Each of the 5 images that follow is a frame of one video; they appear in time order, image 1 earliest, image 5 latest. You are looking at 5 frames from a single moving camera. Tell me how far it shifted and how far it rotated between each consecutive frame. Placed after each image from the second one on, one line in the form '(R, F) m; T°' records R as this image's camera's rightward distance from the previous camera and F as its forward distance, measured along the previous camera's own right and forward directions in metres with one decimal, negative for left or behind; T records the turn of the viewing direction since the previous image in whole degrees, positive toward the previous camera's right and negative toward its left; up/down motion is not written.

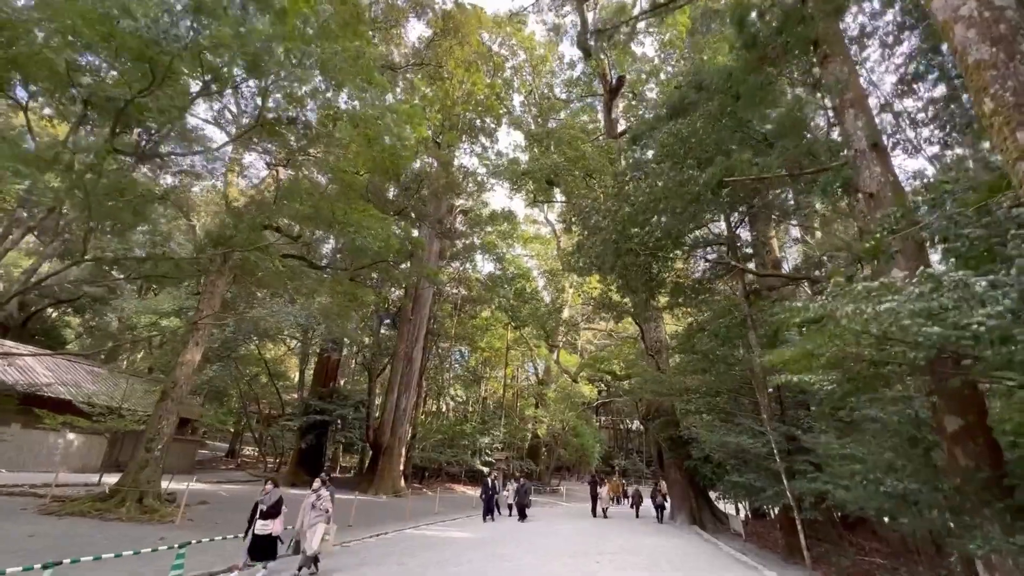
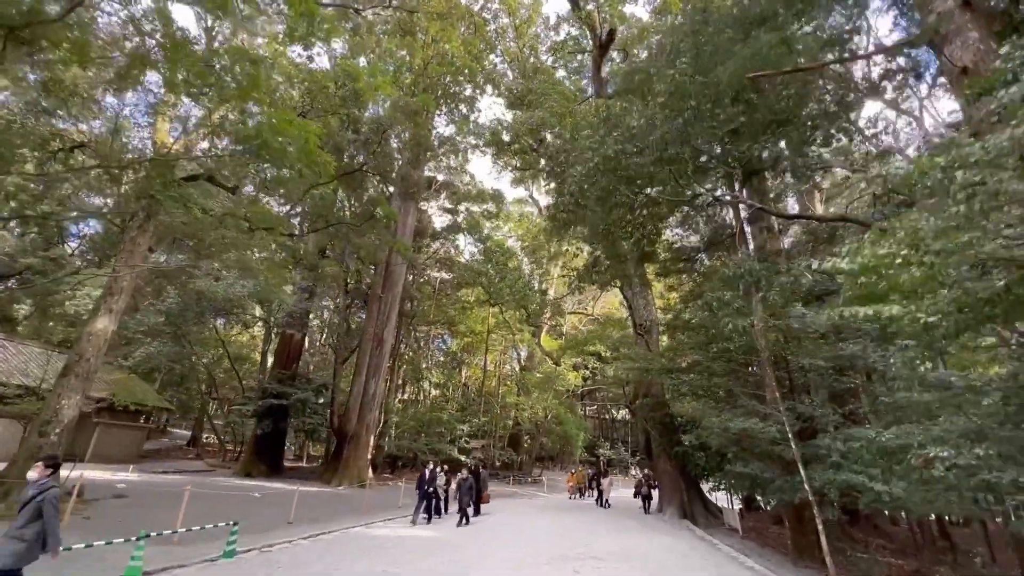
(+0.3, +1.3) m; +2°
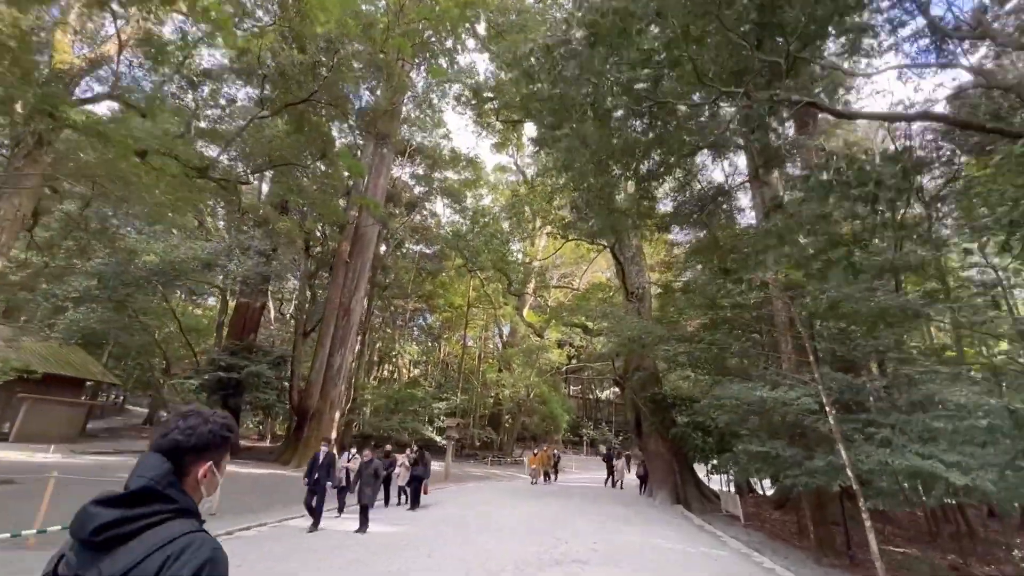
(+0.2, +1.4) m; +2°
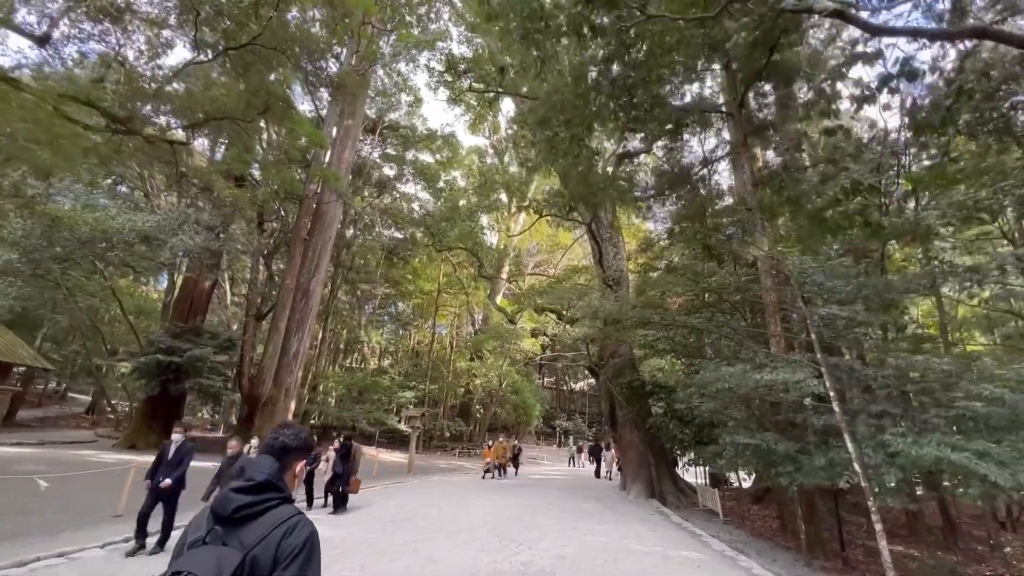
(+0.2, +0.8) m; +3°
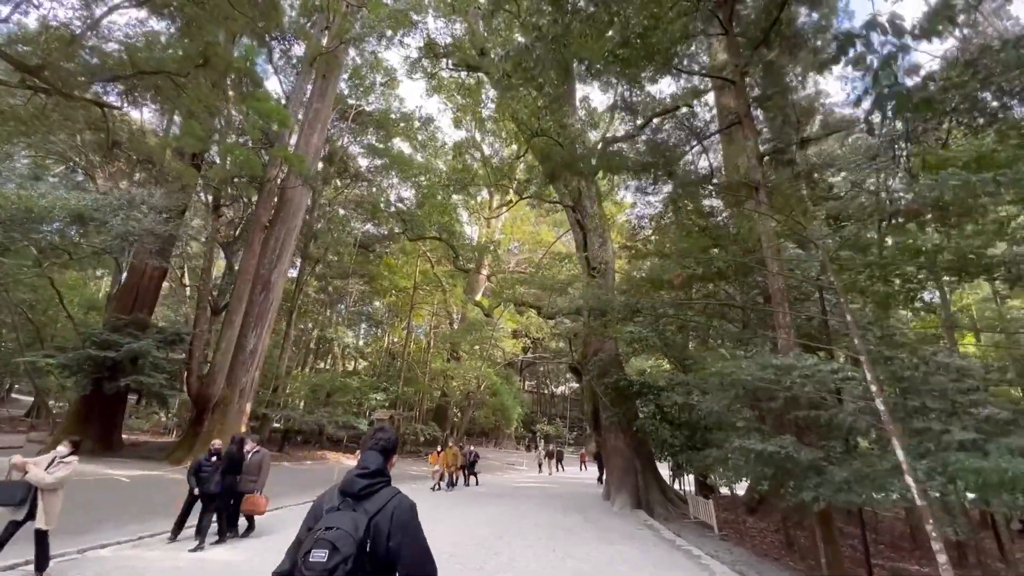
(+0.1, +0.9) m; +2°
